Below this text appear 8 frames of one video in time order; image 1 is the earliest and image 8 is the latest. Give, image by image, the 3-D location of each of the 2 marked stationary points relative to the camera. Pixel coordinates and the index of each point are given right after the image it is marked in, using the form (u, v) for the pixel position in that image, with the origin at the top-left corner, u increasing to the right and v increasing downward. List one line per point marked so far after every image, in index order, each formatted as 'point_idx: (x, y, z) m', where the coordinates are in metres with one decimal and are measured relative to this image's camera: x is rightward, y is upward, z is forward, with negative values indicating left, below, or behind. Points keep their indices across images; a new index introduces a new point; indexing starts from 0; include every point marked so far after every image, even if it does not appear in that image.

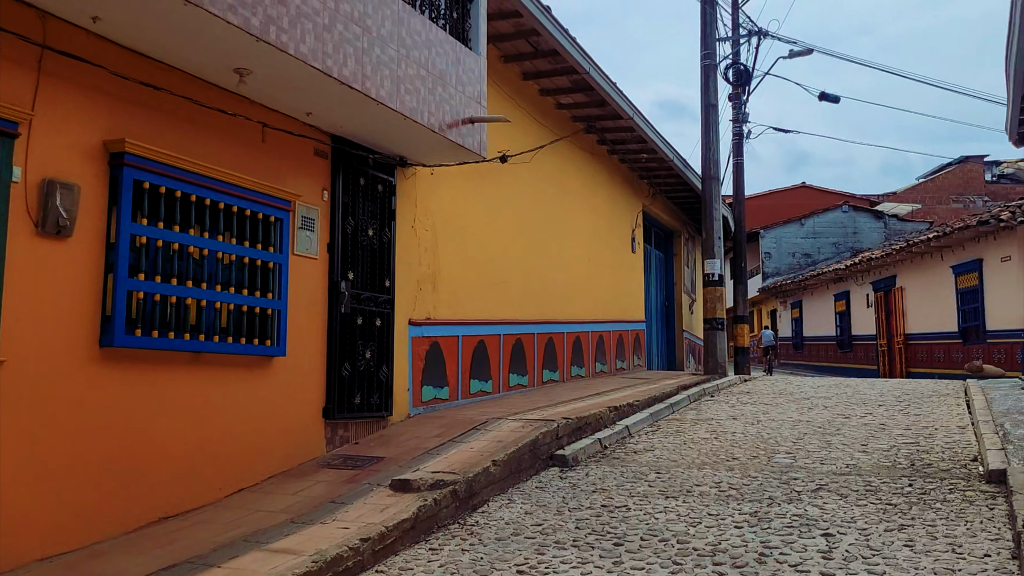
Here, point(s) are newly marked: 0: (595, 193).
0: (+1.0, +1.1, +10.7) m
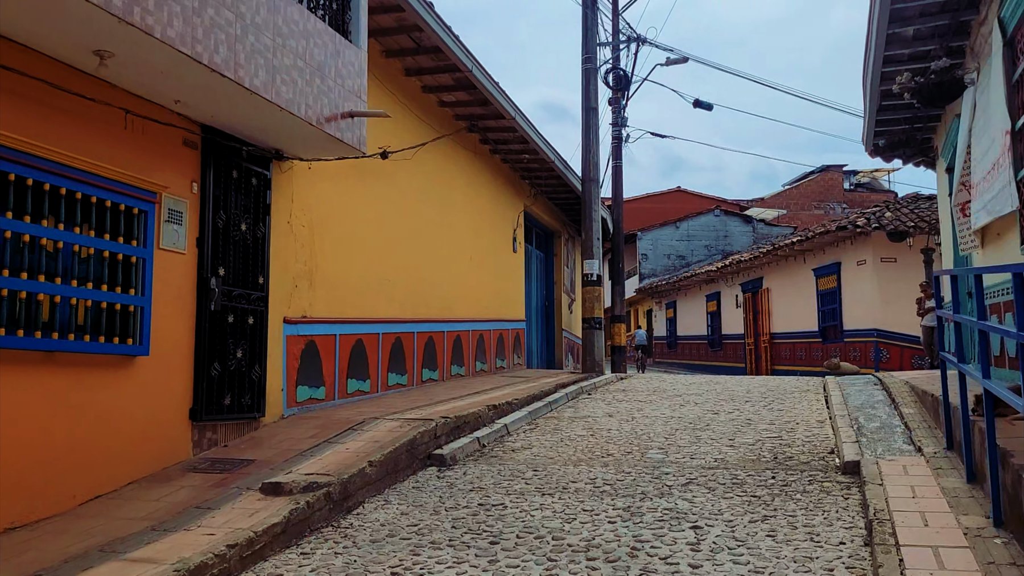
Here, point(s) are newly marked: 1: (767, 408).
0: (-0.4, +1.2, +10.7) m
1: (+2.2, -1.0, +7.8) m
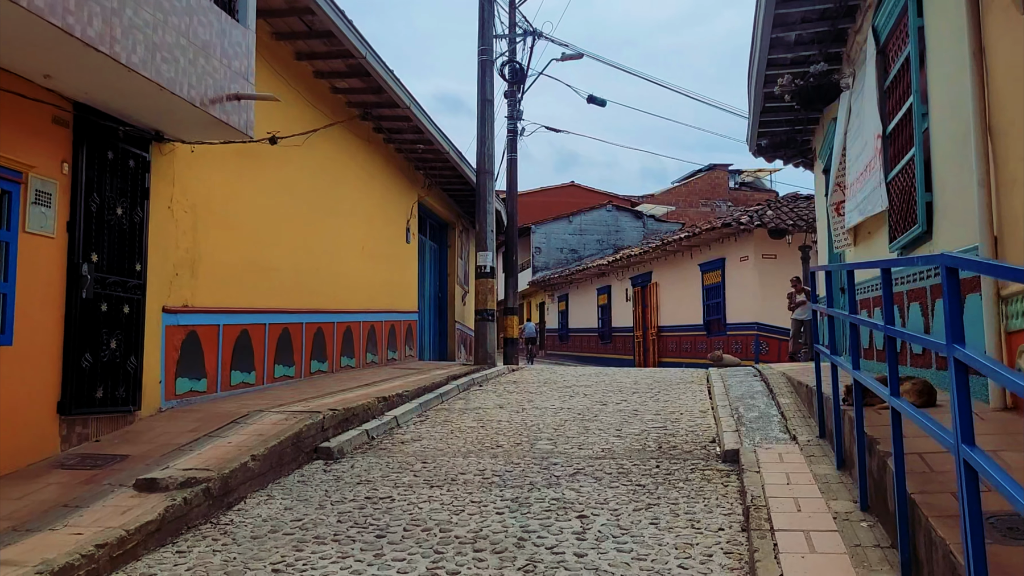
0: (-1.7, +1.3, +10.5) m
1: (+1.3, -1.0, +7.9) m
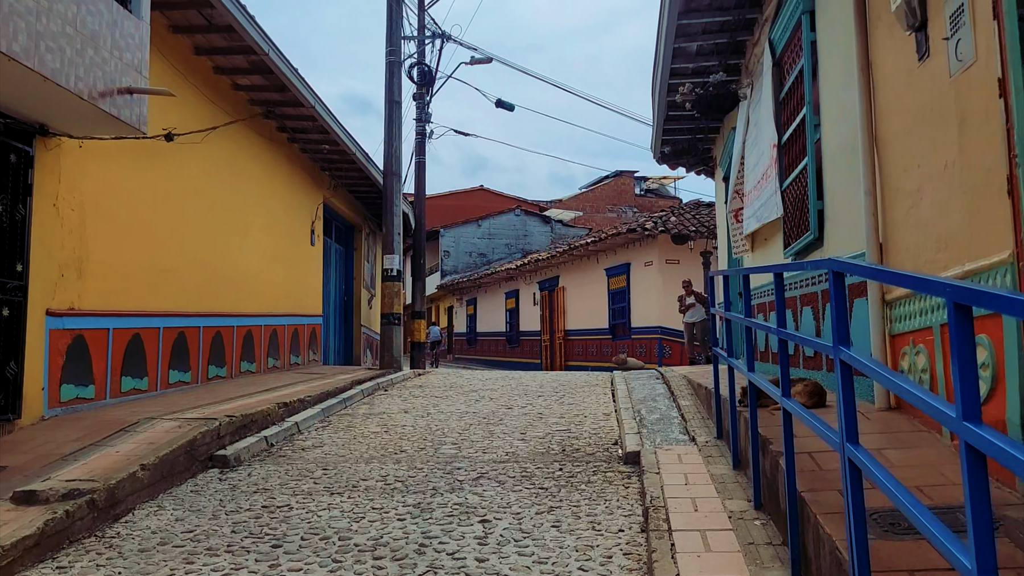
0: (-2.8, +1.2, +10.3) m
1: (+0.4, -1.0, +8.0) m
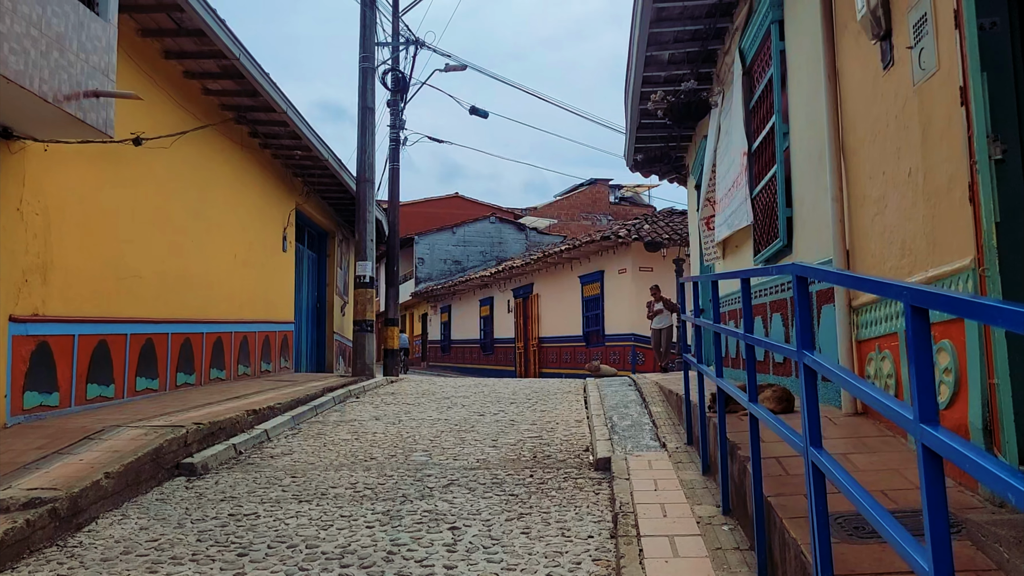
0: (-3.1, +1.2, +10.2) m
1: (+0.2, -1.1, +8.0) m
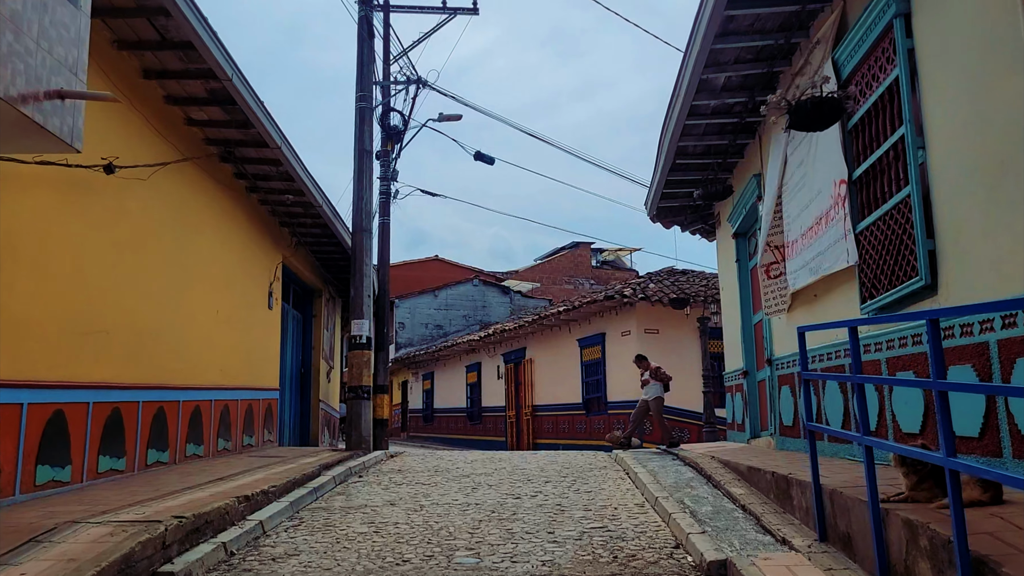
0: (-2.9, +0.5, +9.0) m
1: (+0.5, -1.5, +6.7) m
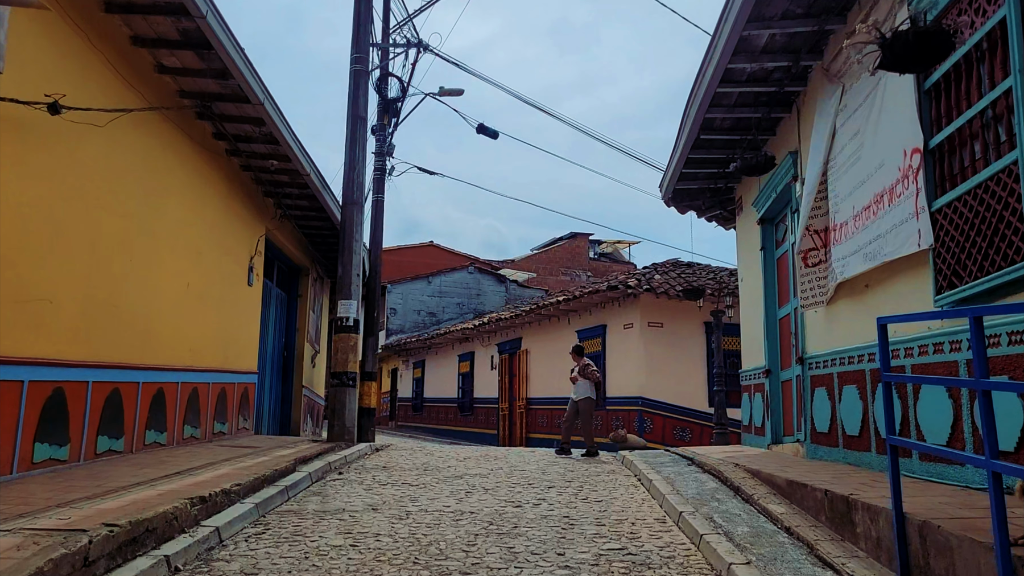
0: (-2.8, +0.8, +8.1) m
1: (+0.5, -1.4, +5.9) m
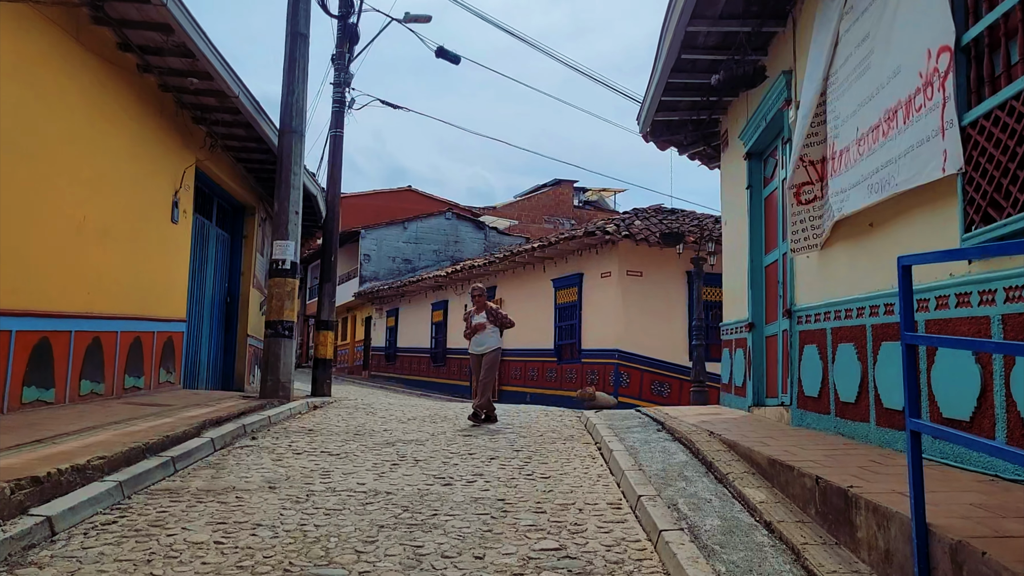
0: (-3.2, +1.3, +7.0) m
1: (+0.1, -1.0, +5.0) m
